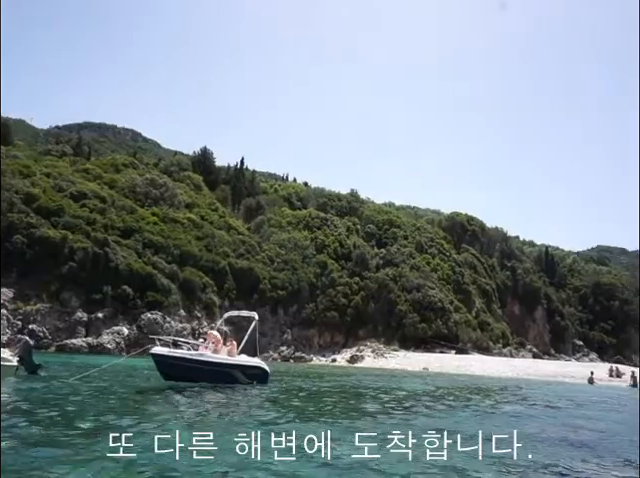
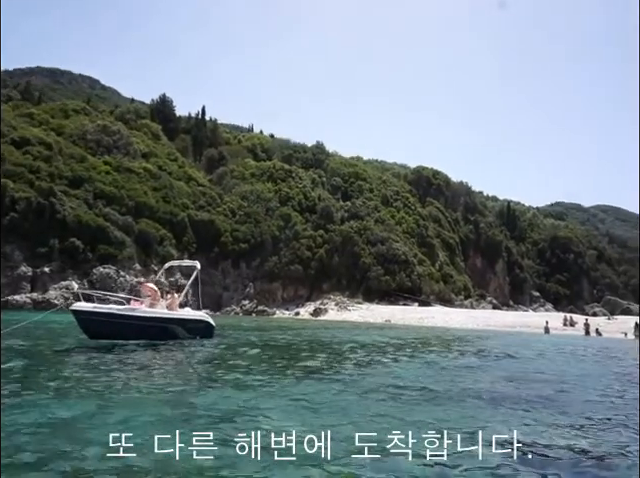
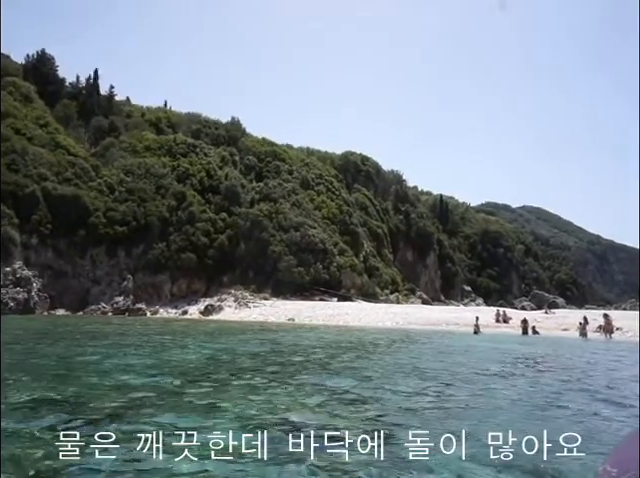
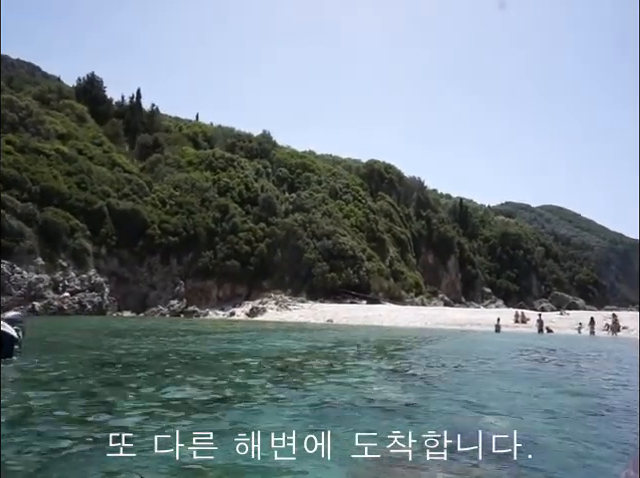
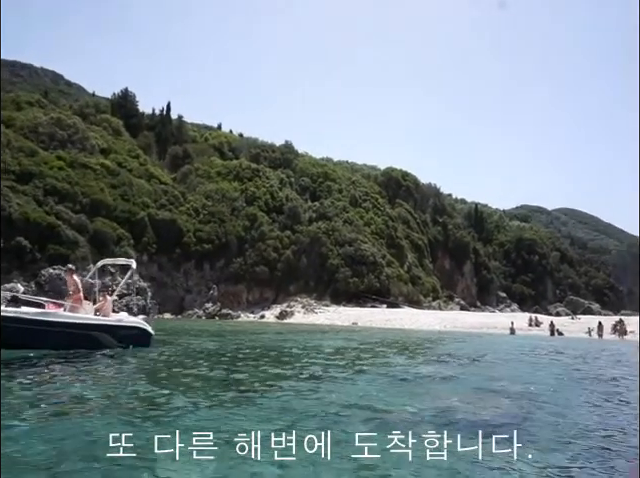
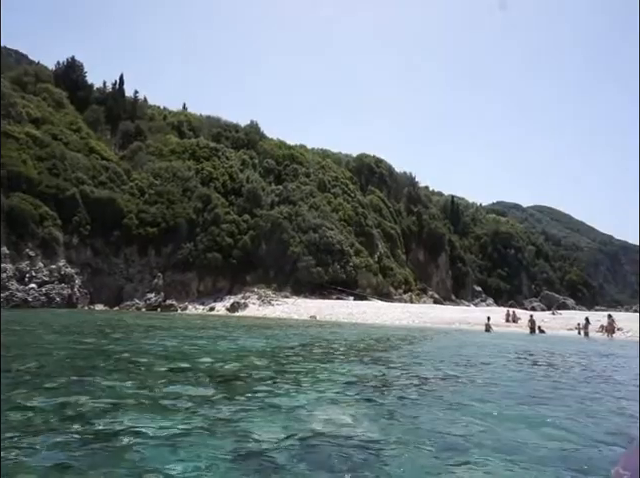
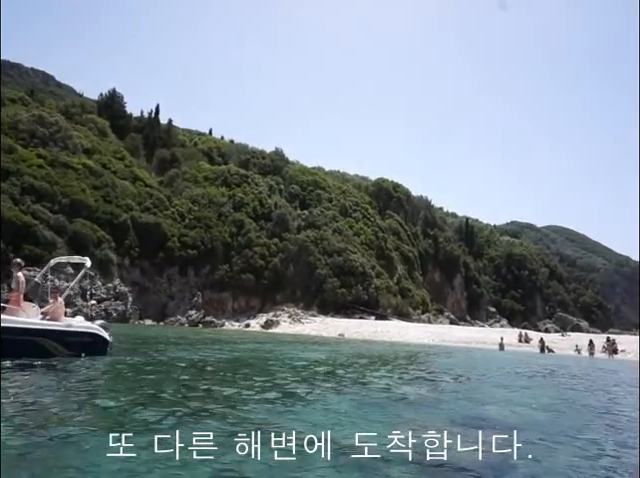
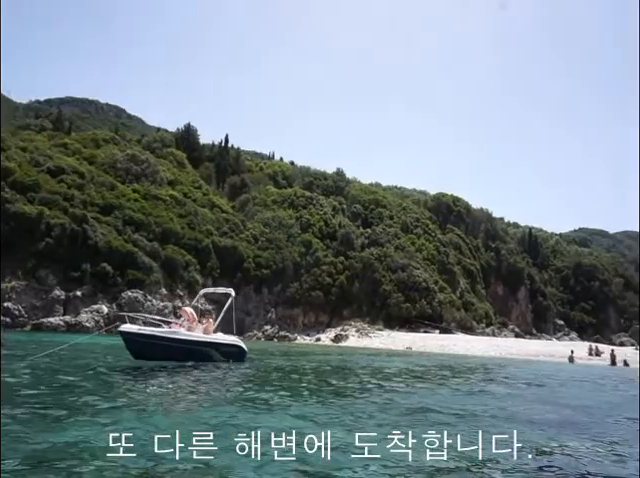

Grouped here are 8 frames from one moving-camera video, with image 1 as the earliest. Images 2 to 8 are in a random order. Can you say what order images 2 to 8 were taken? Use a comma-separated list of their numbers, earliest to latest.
8, 2, 5, 7, 4, 6, 3
